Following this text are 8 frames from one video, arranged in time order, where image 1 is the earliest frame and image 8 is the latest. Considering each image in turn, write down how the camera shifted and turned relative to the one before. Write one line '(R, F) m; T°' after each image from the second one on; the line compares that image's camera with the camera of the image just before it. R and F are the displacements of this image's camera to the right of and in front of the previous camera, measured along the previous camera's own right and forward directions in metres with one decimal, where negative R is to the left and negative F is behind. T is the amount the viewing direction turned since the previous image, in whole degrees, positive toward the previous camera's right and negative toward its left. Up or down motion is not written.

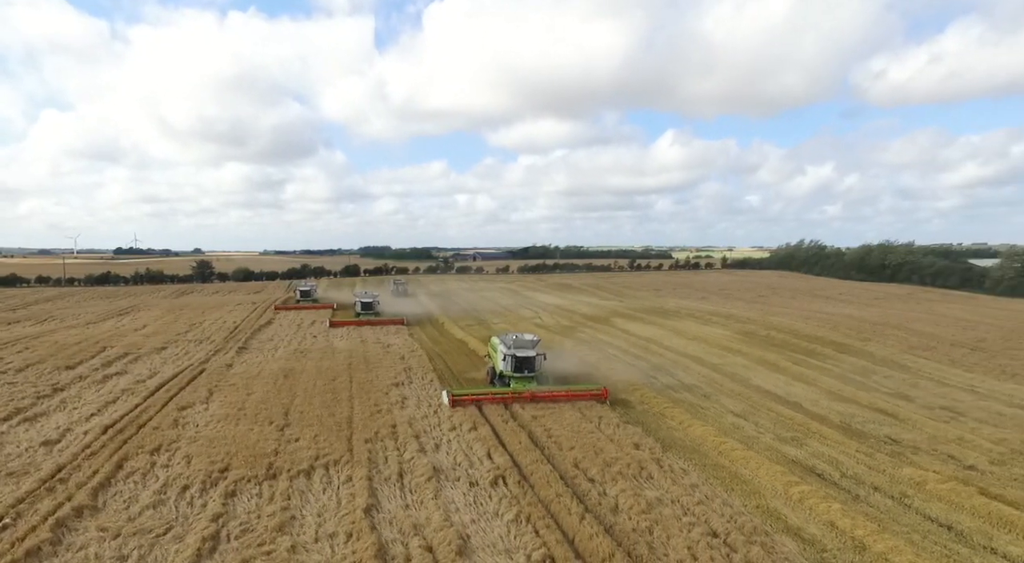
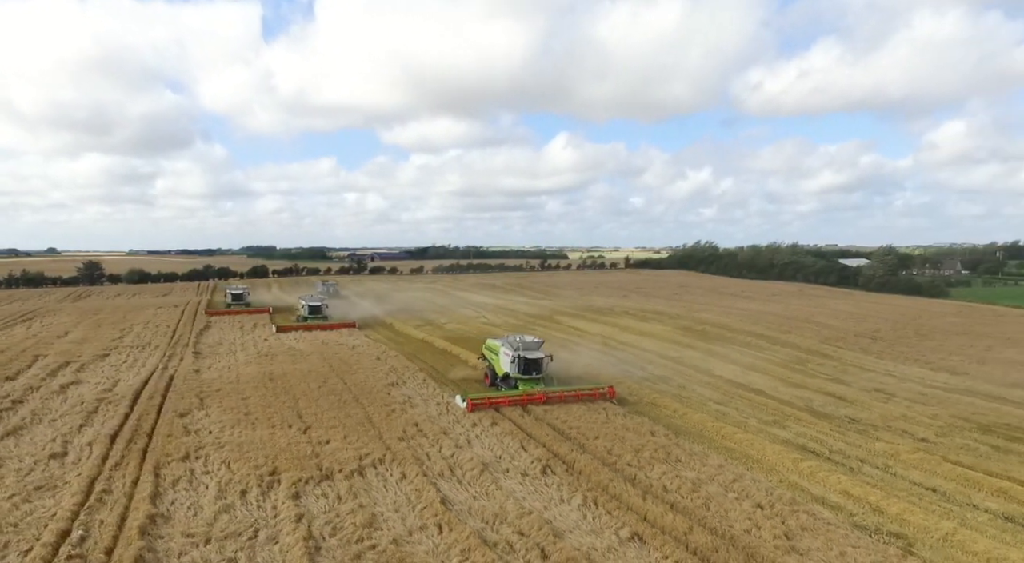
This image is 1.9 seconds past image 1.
(-3.0, -0.4) m; +10°
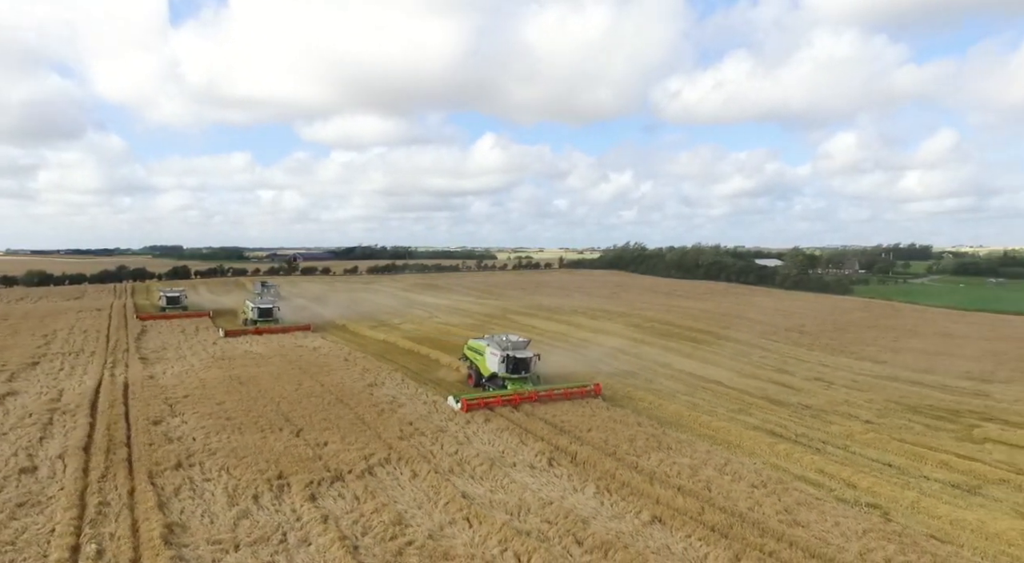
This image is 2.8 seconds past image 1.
(-1.7, -0.2) m; +7°
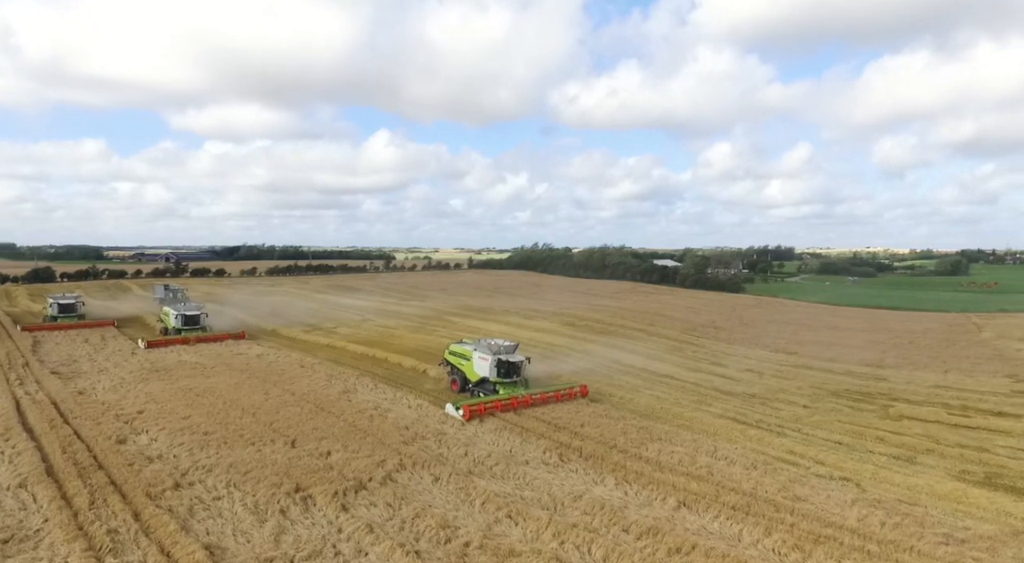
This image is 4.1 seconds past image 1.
(-2.4, -0.2) m; +10°
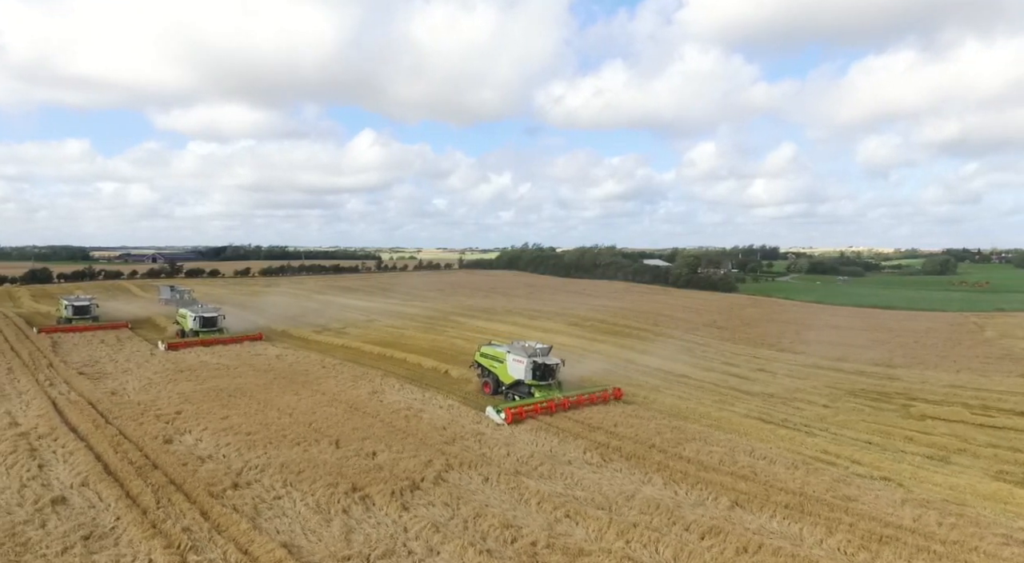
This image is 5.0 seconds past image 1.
(-1.3, 0.0) m; +2°
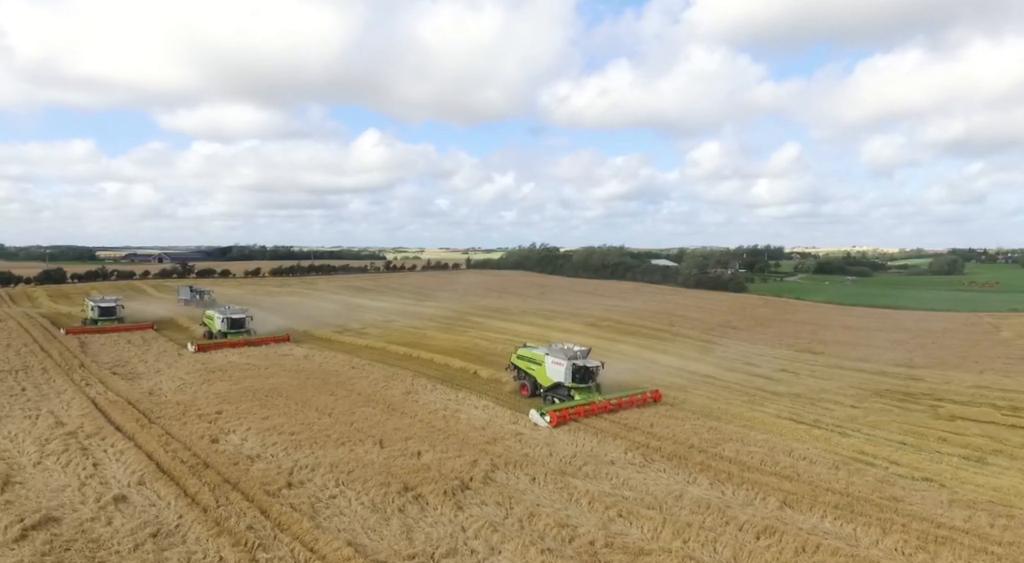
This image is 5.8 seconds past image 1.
(-0.9, -0.1) m; 0°
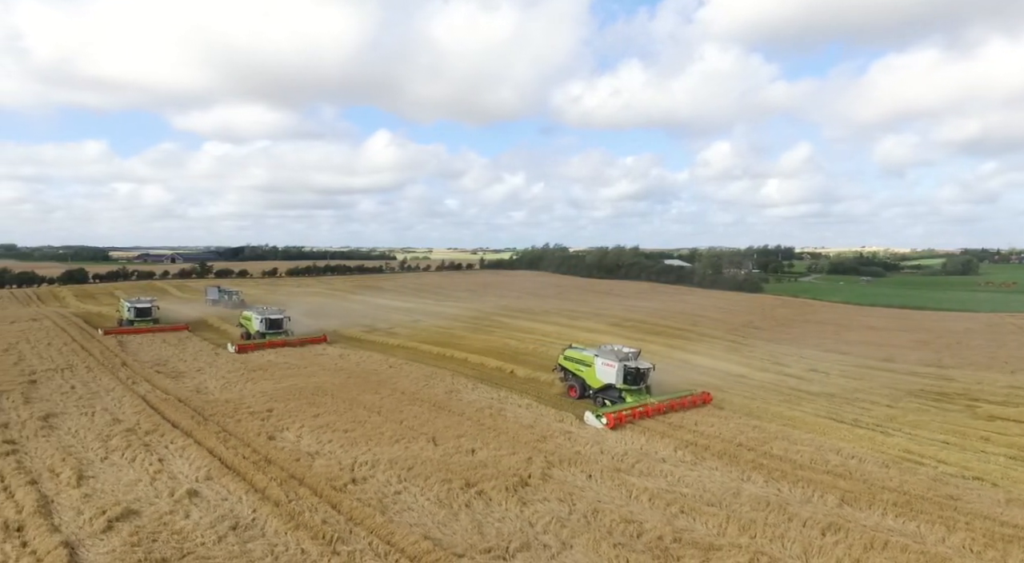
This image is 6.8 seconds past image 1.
(-1.0, -0.2) m; -1°
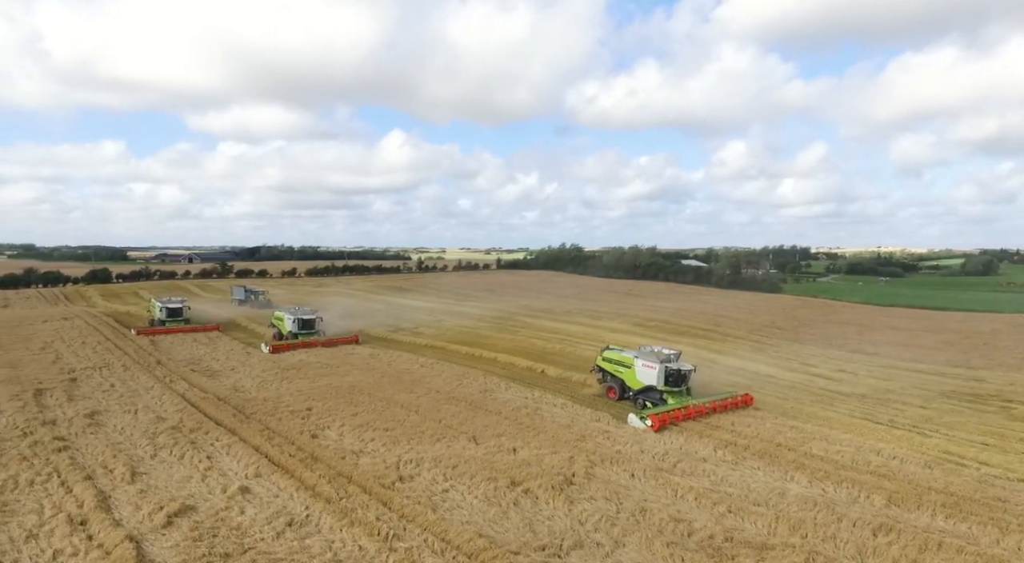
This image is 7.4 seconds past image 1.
(-0.6, -0.1) m; -1°
